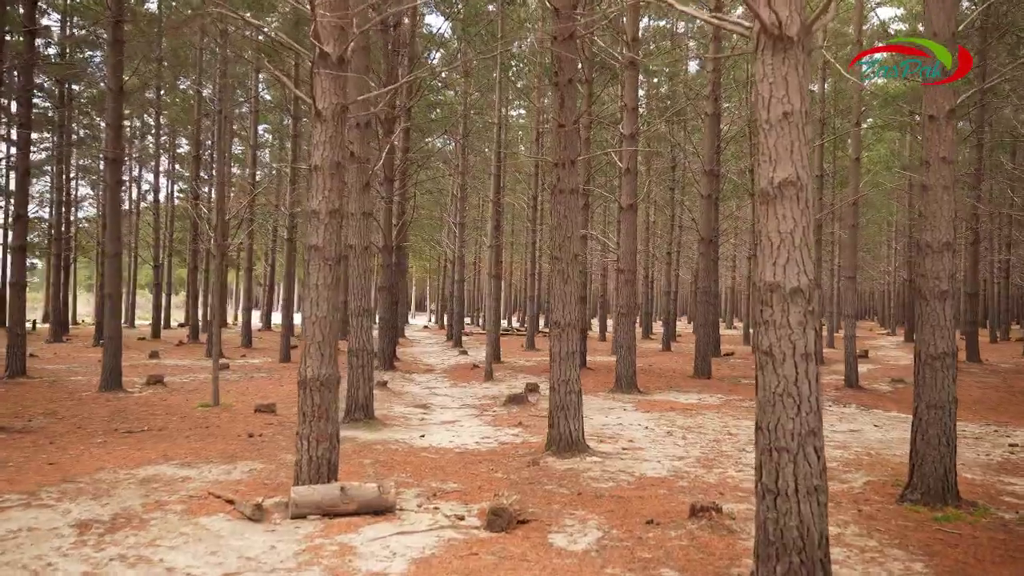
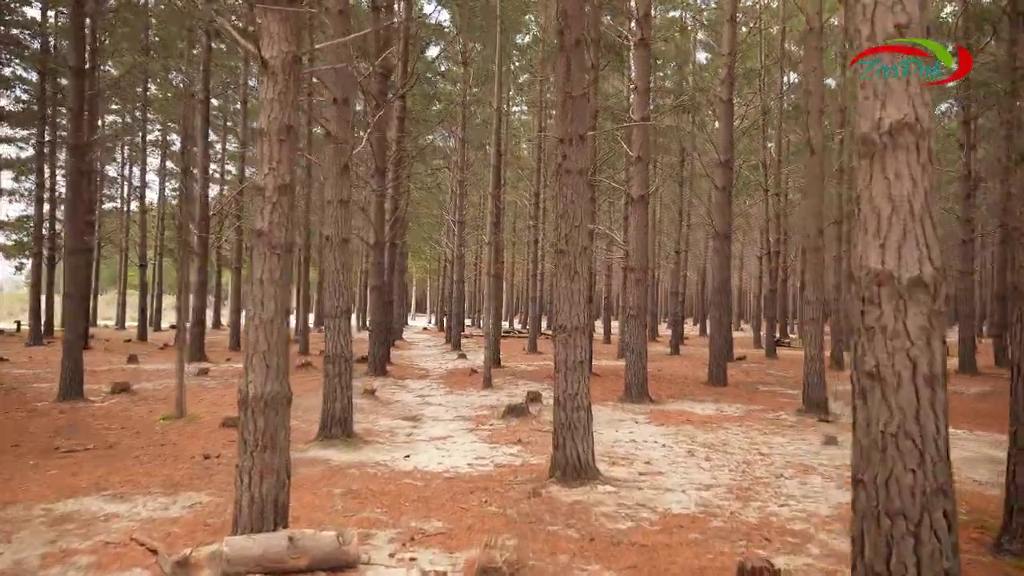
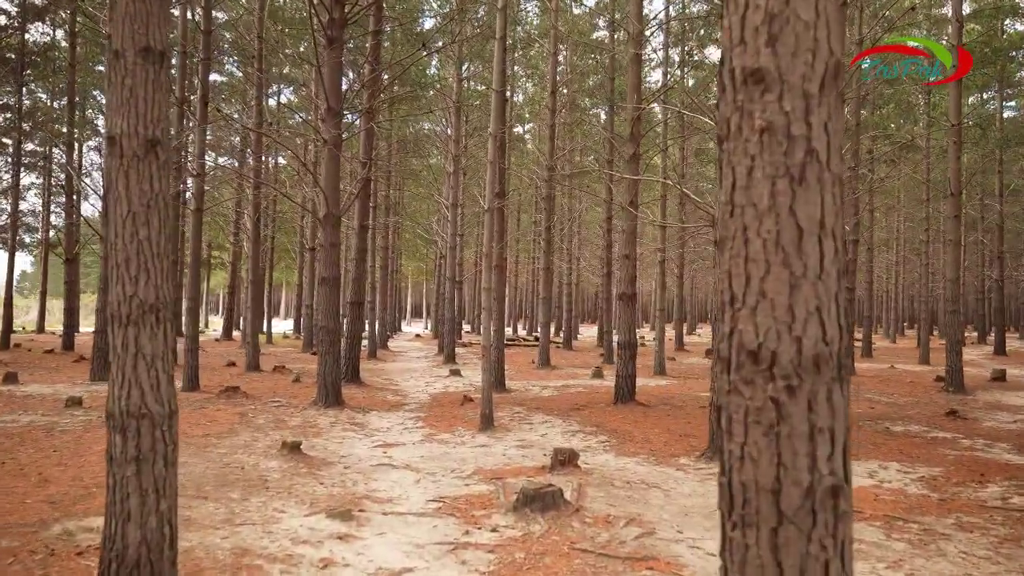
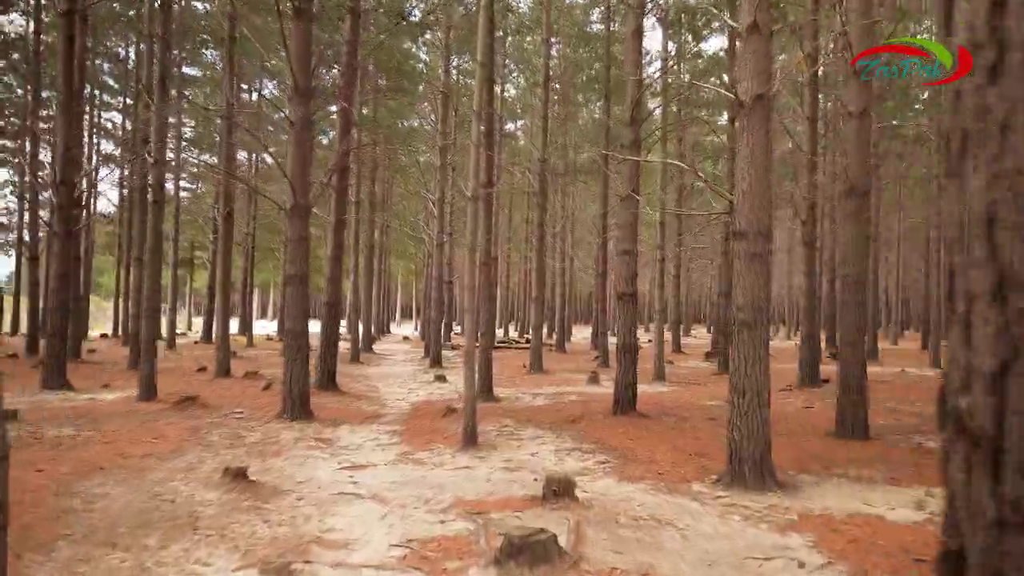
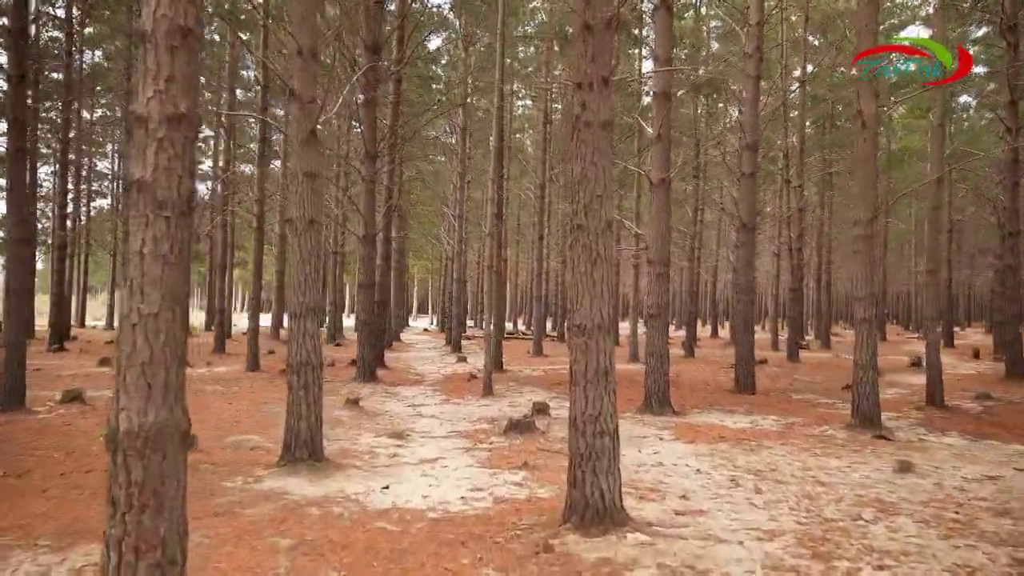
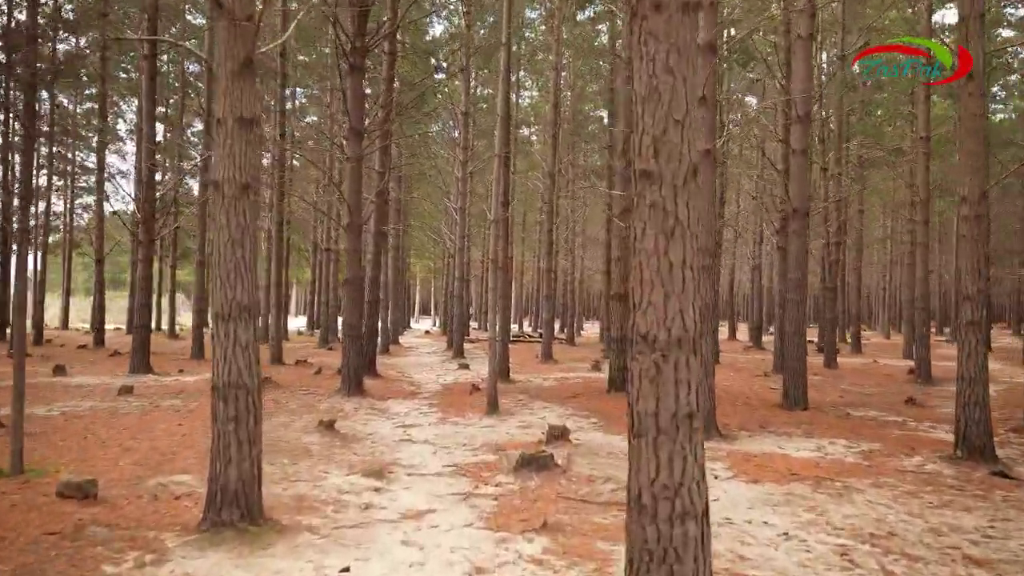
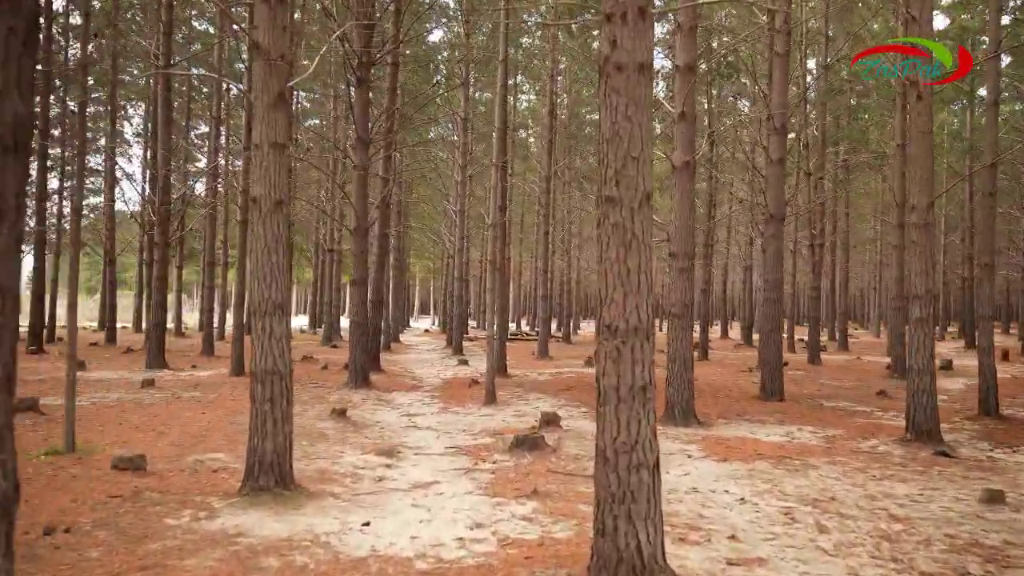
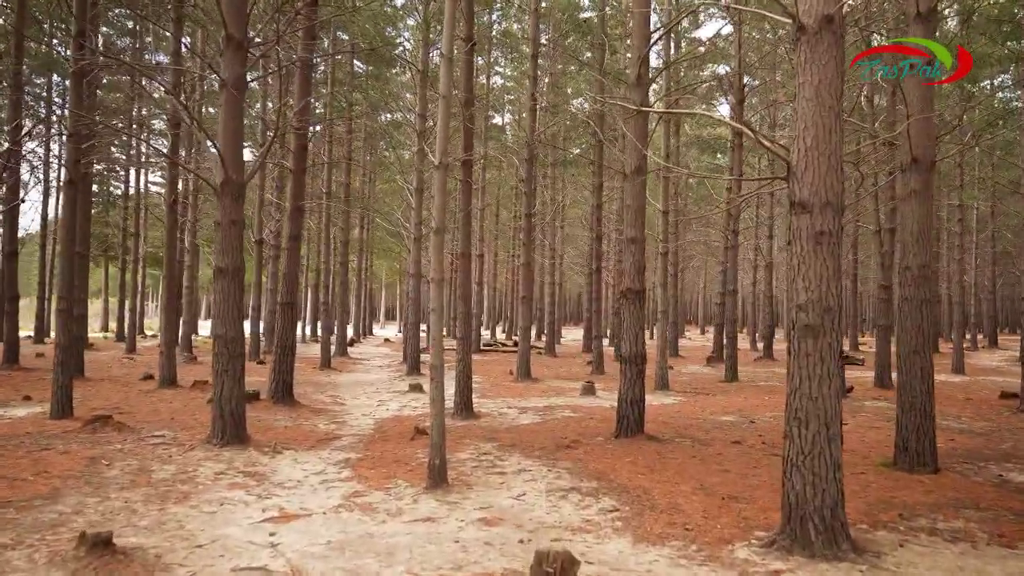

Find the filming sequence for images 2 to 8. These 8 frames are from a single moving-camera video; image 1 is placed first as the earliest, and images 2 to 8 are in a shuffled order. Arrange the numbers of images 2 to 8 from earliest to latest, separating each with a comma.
2, 5, 7, 6, 3, 4, 8
